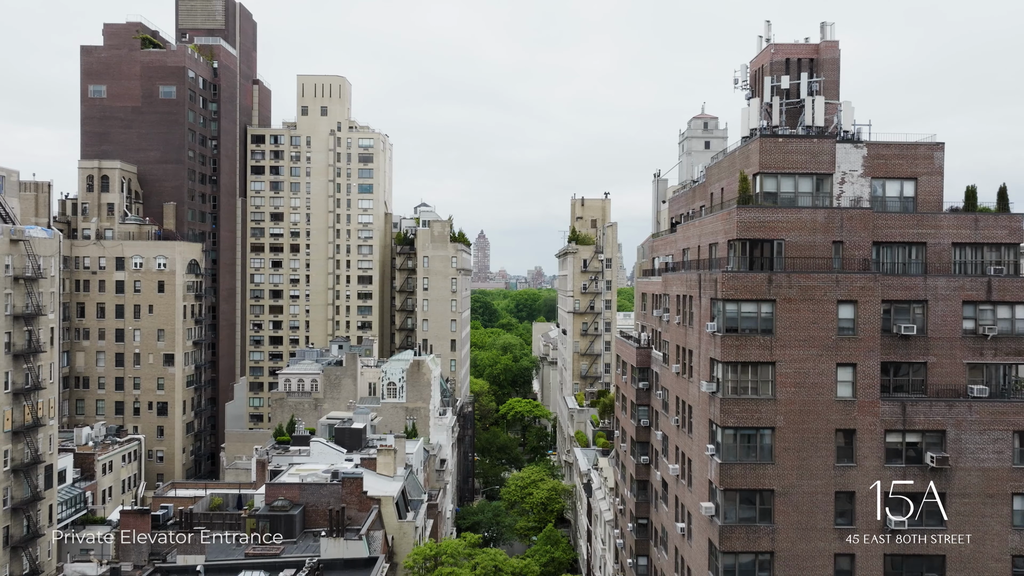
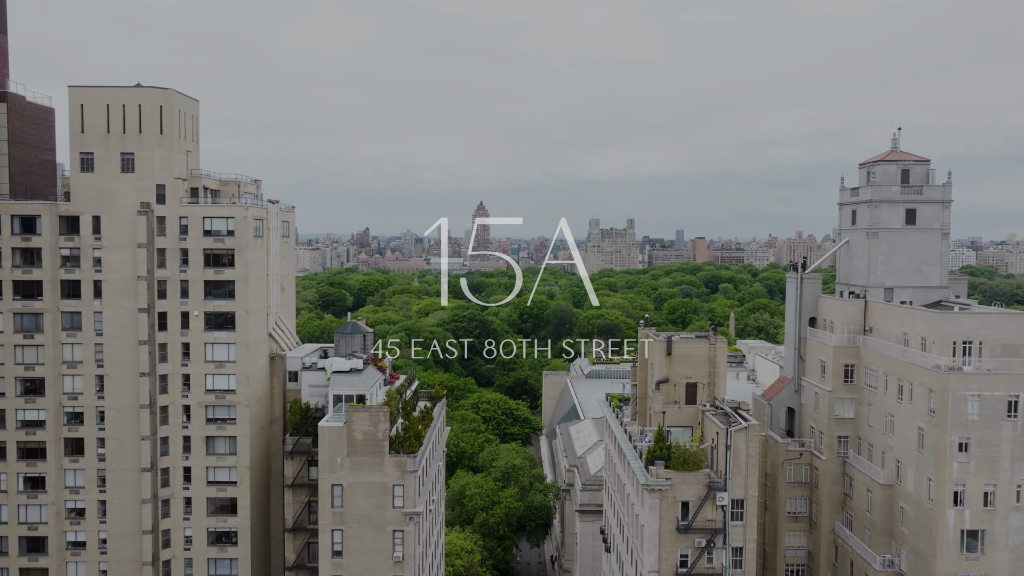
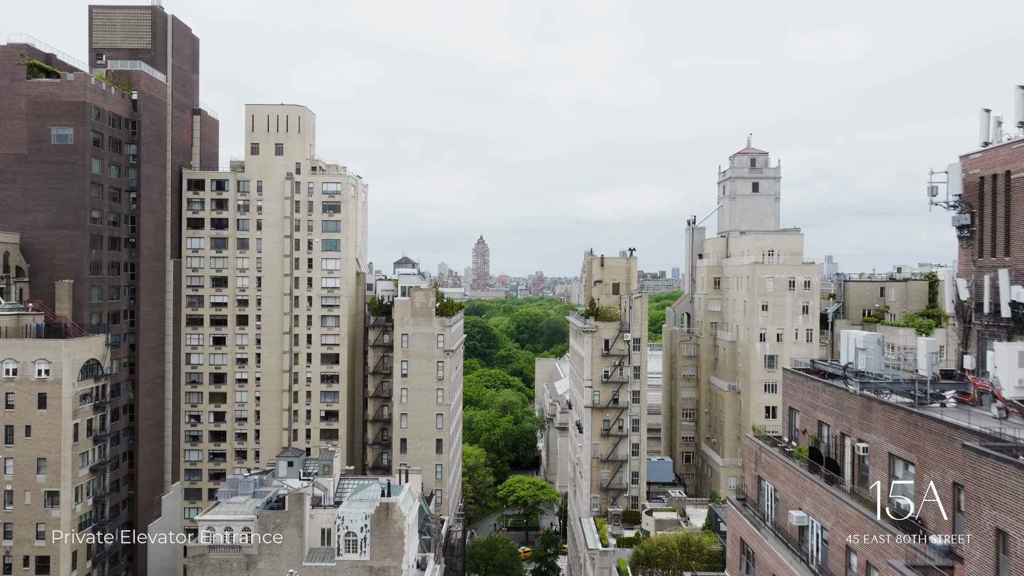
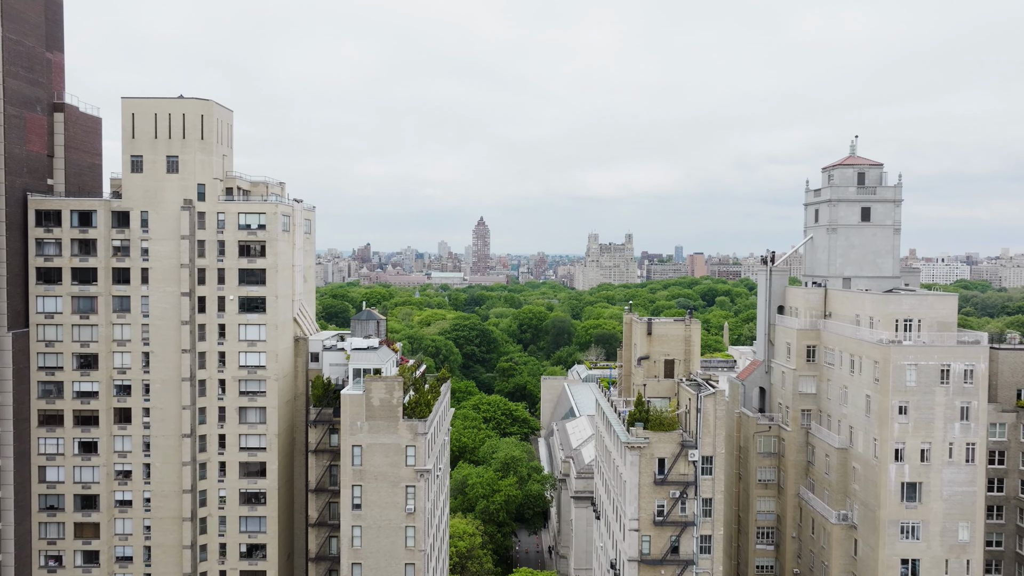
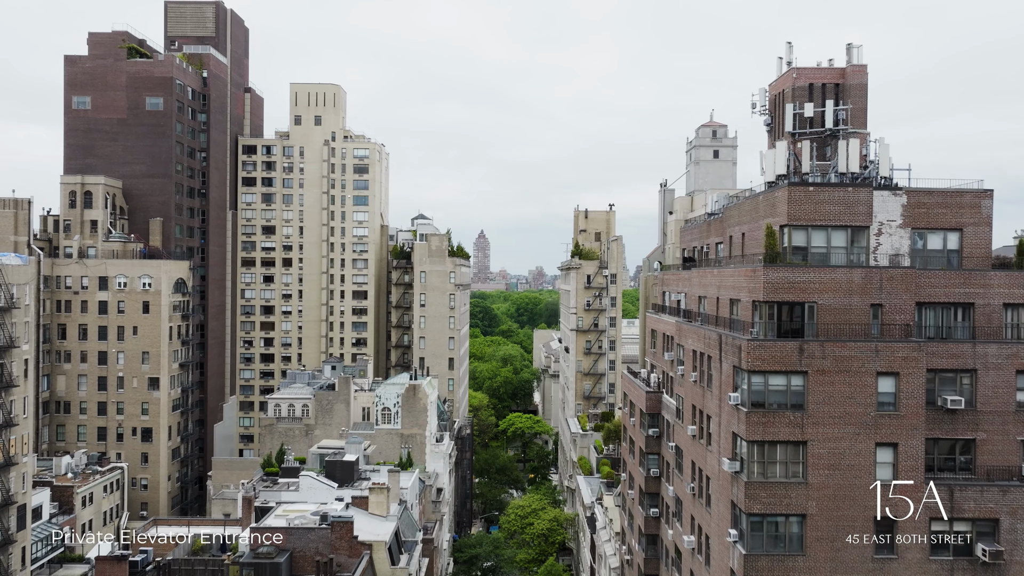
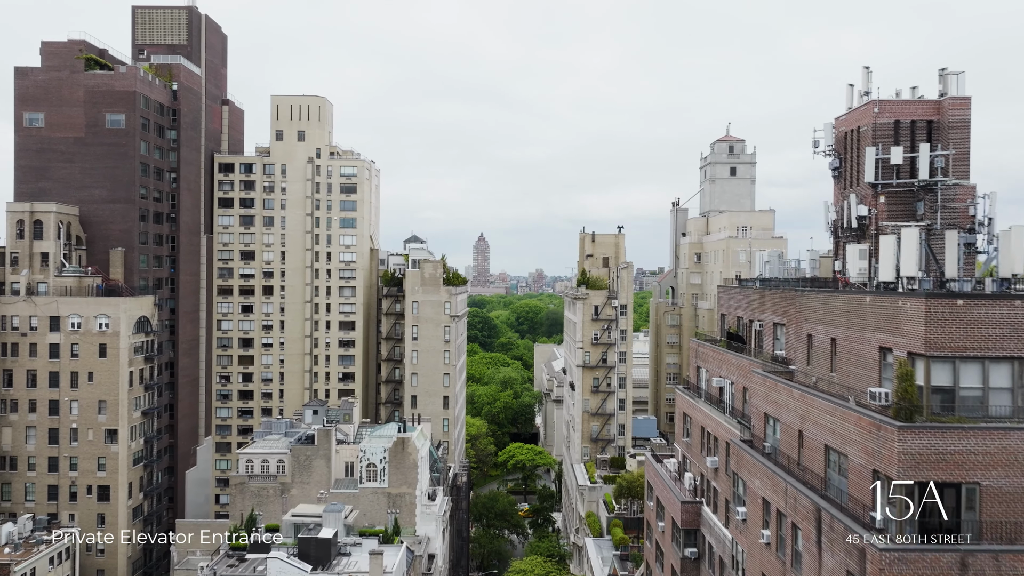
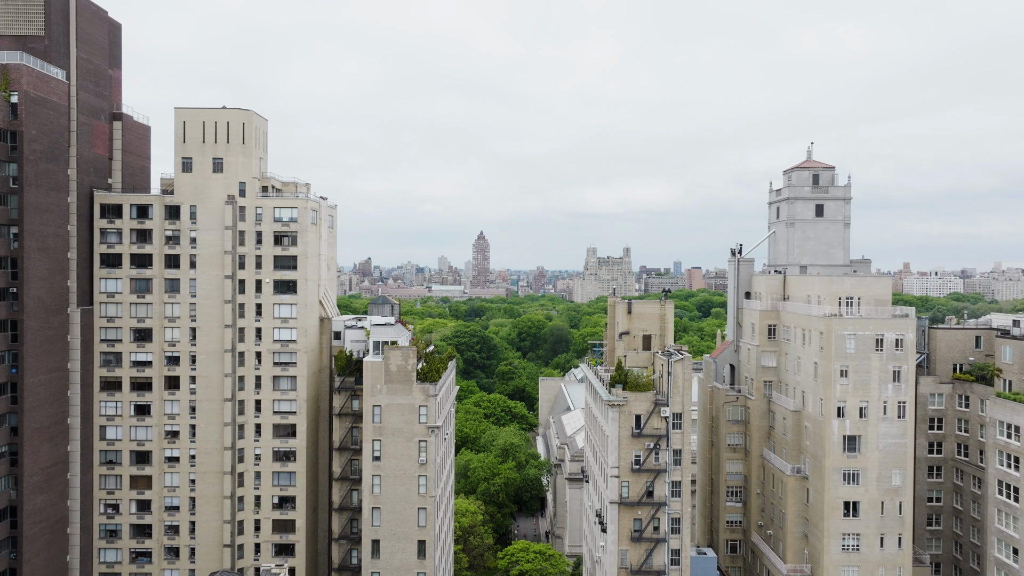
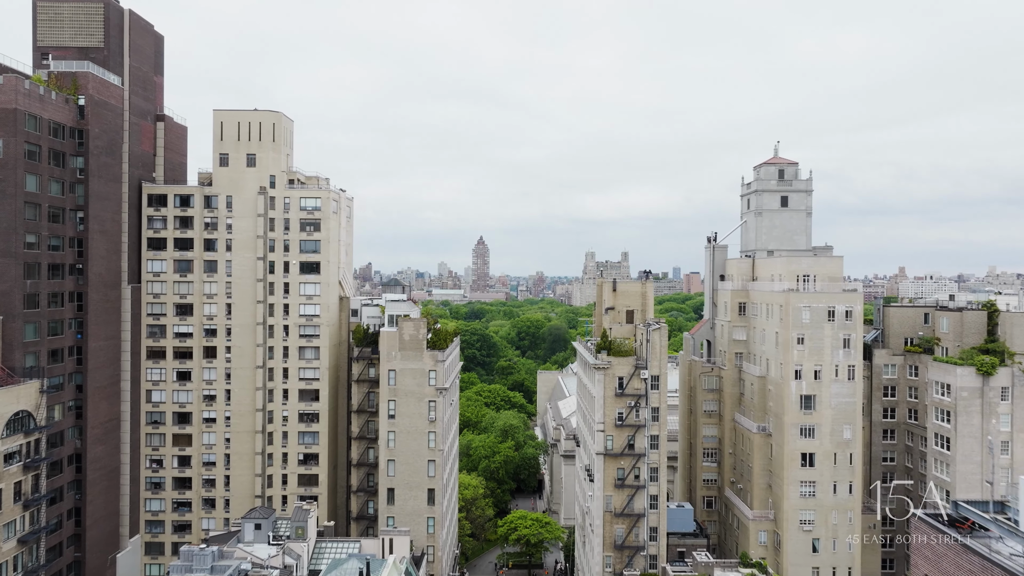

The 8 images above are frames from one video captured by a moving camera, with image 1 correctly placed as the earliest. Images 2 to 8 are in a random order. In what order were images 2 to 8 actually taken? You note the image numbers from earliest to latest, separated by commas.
5, 6, 3, 8, 7, 4, 2
